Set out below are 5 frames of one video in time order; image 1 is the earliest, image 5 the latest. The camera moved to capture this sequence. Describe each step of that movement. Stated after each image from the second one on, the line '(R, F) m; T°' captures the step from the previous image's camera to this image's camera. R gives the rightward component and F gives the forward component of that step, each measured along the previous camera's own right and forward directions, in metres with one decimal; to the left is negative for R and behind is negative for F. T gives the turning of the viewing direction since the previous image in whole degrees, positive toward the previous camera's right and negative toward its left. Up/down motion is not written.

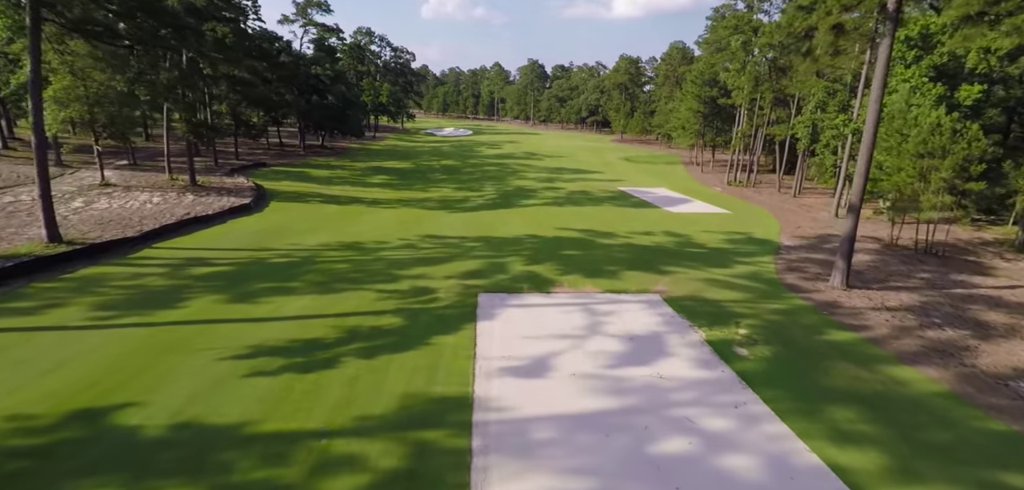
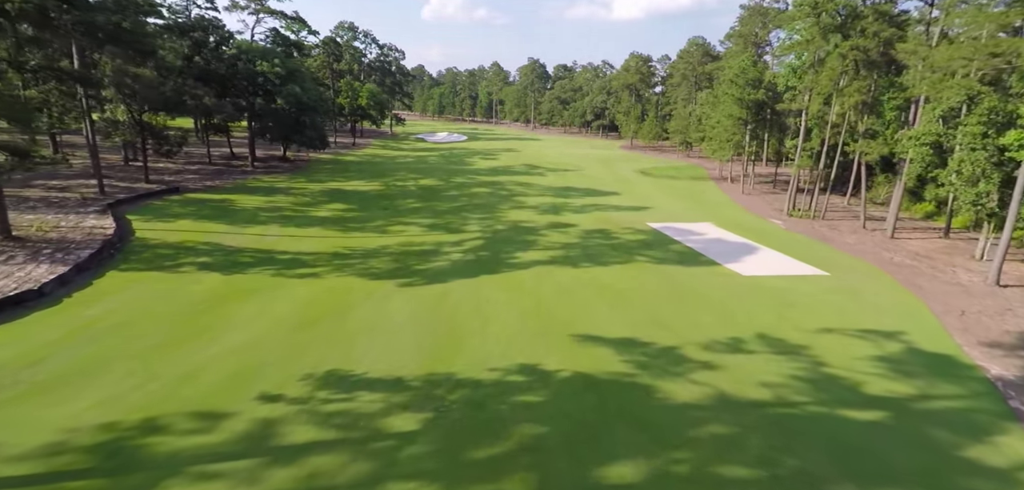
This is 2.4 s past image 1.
(+0.3, +8.5) m; 0°
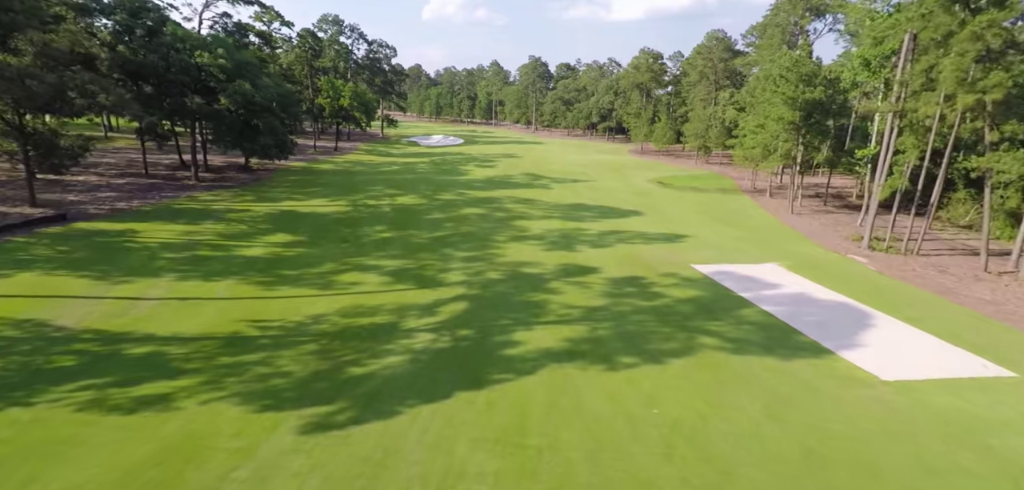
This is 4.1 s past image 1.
(+0.1, +6.6) m; 0°
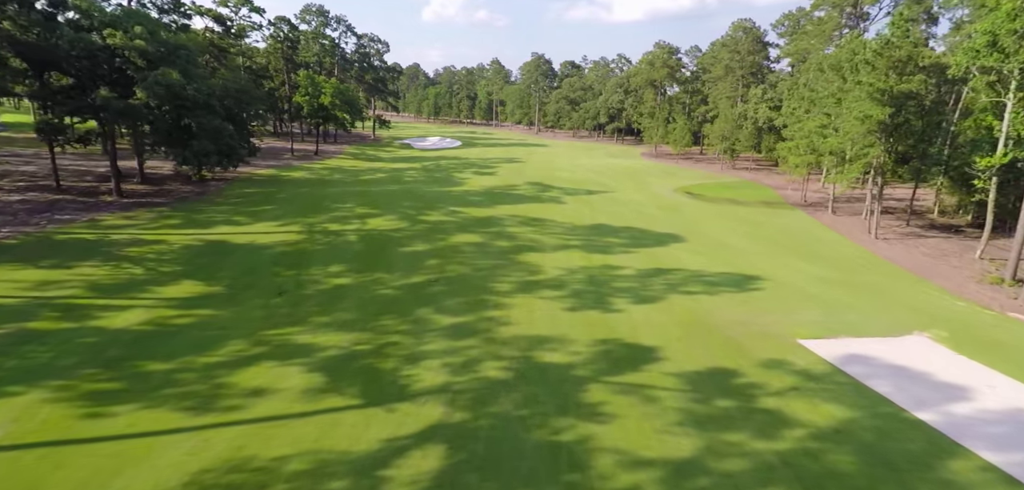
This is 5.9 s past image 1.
(-0.2, +6.5) m; 0°
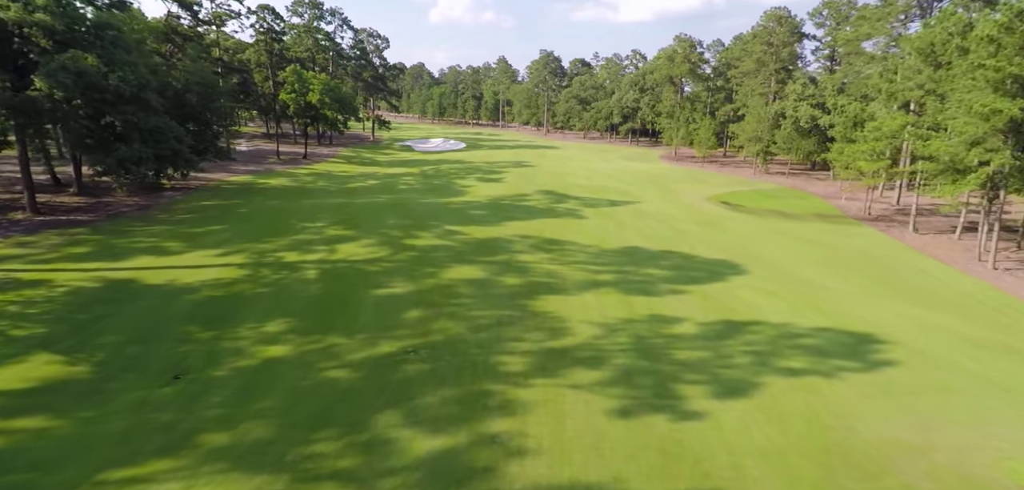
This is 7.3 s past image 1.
(-0.1, +5.1) m; -1°
